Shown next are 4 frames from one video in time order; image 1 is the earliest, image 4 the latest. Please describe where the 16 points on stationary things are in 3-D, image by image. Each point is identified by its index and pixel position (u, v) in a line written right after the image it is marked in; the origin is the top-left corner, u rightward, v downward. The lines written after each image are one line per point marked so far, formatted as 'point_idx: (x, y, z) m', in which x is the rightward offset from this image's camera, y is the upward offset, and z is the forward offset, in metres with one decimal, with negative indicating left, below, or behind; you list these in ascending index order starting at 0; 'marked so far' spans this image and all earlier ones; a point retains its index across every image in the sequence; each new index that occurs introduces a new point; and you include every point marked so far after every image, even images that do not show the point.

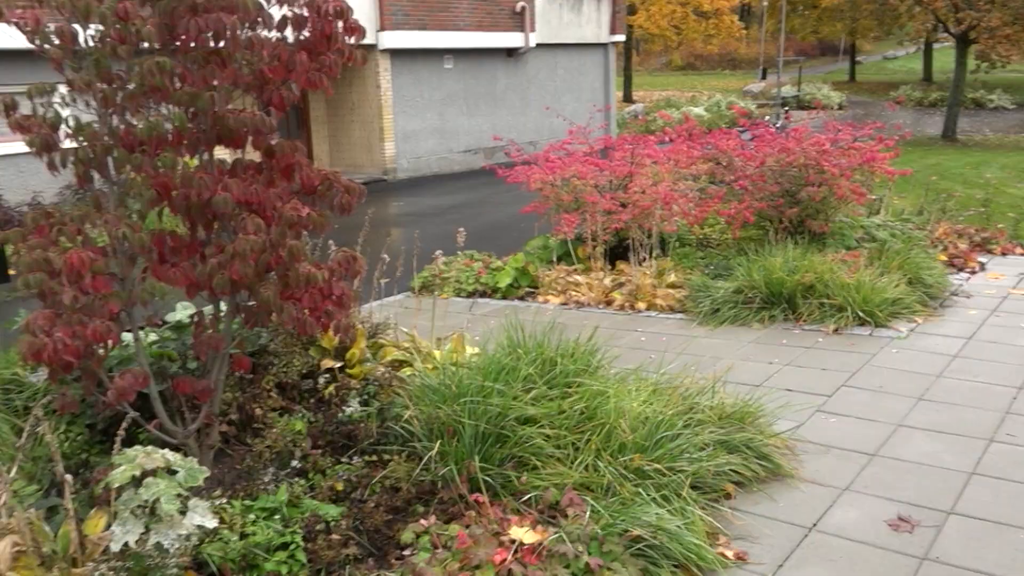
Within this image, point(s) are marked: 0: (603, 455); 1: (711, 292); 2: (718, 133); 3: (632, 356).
0: (+0.4, -0.7, +3.6) m
1: (+1.6, 0.0, +7.0) m
2: (+1.9, +1.4, +8.3) m
3: (+0.8, -0.5, +5.8) m
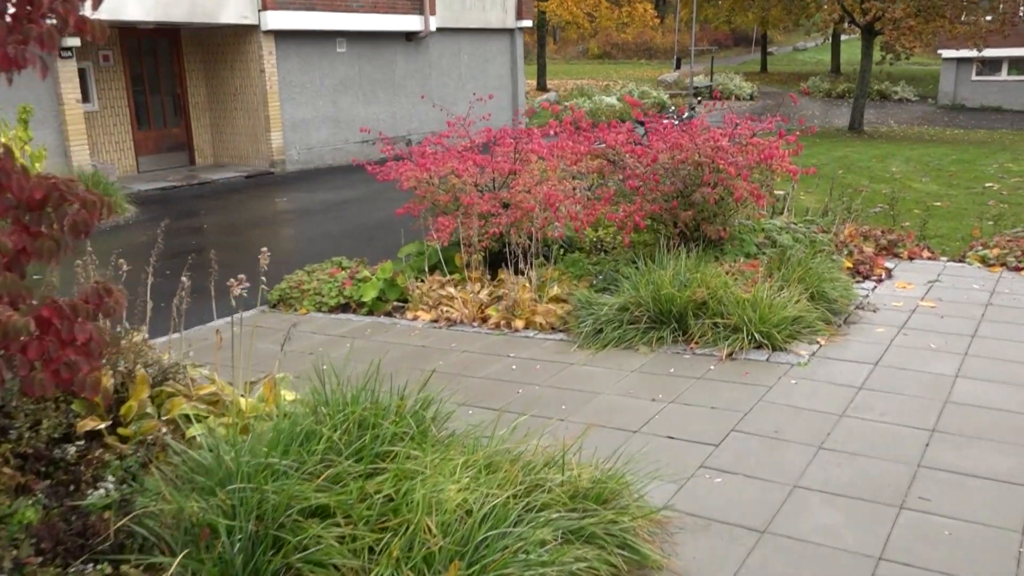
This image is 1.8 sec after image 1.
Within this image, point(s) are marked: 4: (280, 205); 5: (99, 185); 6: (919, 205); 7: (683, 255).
0: (-0.3, -0.8, +2.7) m
1: (+0.6, -0.1, +6.1) m
2: (+0.8, +1.3, +7.5) m
3: (-0.1, -0.6, +4.9) m
4: (-3.7, +1.3, +14.5) m
5: (-5.9, +1.5, +12.9) m
6: (+5.3, +1.1, +11.6) m
7: (+1.3, +0.2, +6.5) m
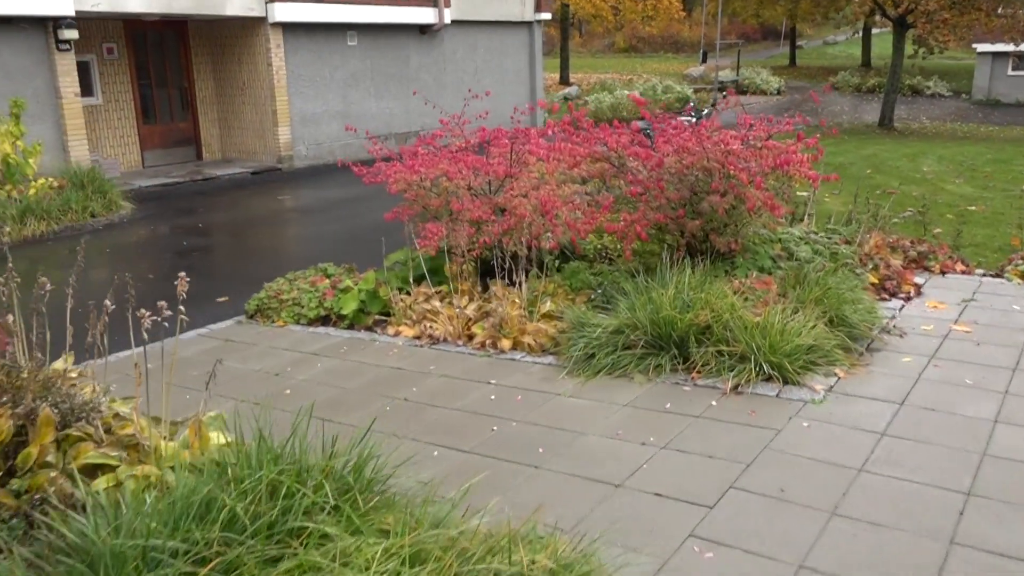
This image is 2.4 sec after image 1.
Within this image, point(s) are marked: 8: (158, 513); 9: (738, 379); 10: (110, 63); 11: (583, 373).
0: (-0.5, -1.0, +2.2) m
1: (+0.5, -0.2, +5.6) m
2: (+0.8, +1.2, +6.9) m
3: (-0.3, -0.7, +4.3) m
4: (-3.6, +1.3, +14.0) m
5: (-5.8, +1.5, +12.5) m
6: (+5.4, +1.0, +10.9) m
7: (+1.2, +0.1, +5.9) m
8: (-1.1, -0.7, +2.6) m
9: (+1.2, -0.5, +4.9) m
10: (-6.9, +3.8, +15.3) m
11: (+0.4, -0.5, +5.2) m
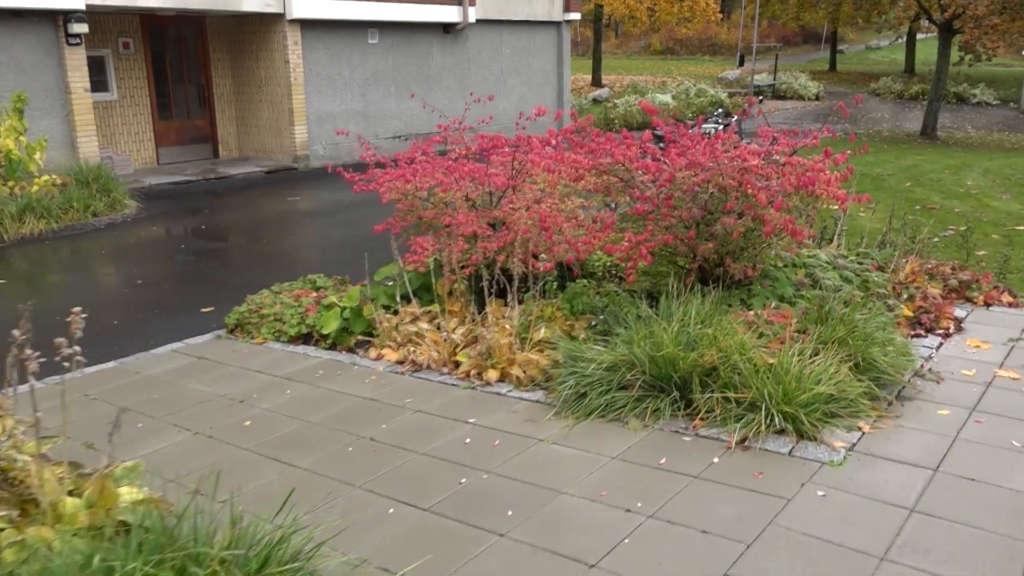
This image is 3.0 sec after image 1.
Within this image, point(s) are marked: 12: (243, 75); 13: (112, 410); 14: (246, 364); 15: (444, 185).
0: (-0.7, -1.1, +1.7) m
1: (+0.4, -0.4, +5.0) m
2: (+0.8, +1.1, +6.3) m
3: (-0.4, -0.9, +3.8) m
4: (-3.3, +1.3, +13.6) m
5: (-5.6, +1.5, +12.1) m
6: (+5.5, +0.7, +10.2) m
7: (+1.1, -0.1, +5.3) m
8: (-1.3, -0.8, +2.1) m
9: (+1.1, -0.7, +4.3) m
10: (-6.5, +3.9, +15.0) m
11: (+0.3, -0.7, +4.7) m
12: (-5.0, +4.0, +16.4) m
13: (-2.3, -0.7, +5.1) m
14: (-1.8, -0.5, +5.9) m
15: (-0.5, +0.7, +6.4) m
